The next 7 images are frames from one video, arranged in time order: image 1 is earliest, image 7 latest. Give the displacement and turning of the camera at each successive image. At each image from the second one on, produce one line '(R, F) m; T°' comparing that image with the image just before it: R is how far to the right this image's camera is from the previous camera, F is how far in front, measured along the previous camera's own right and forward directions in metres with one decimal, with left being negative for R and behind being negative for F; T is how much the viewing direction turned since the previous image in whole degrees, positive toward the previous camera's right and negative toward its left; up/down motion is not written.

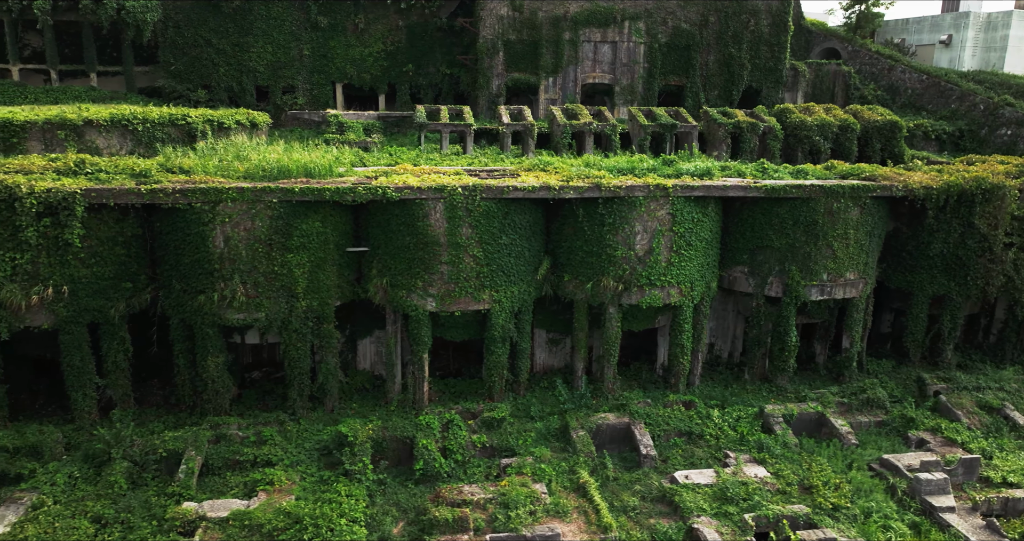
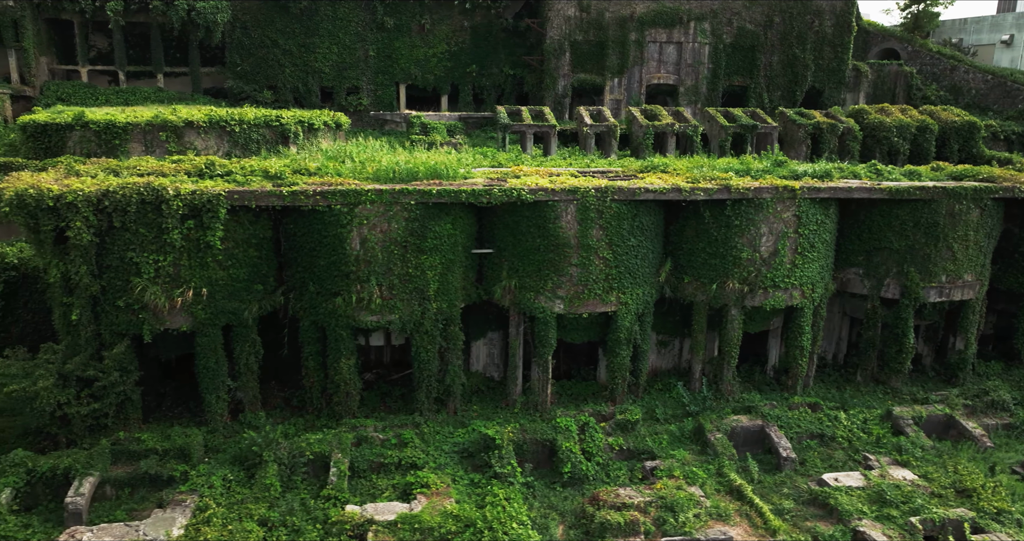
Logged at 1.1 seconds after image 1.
(-2.6, 0.0) m; 0°
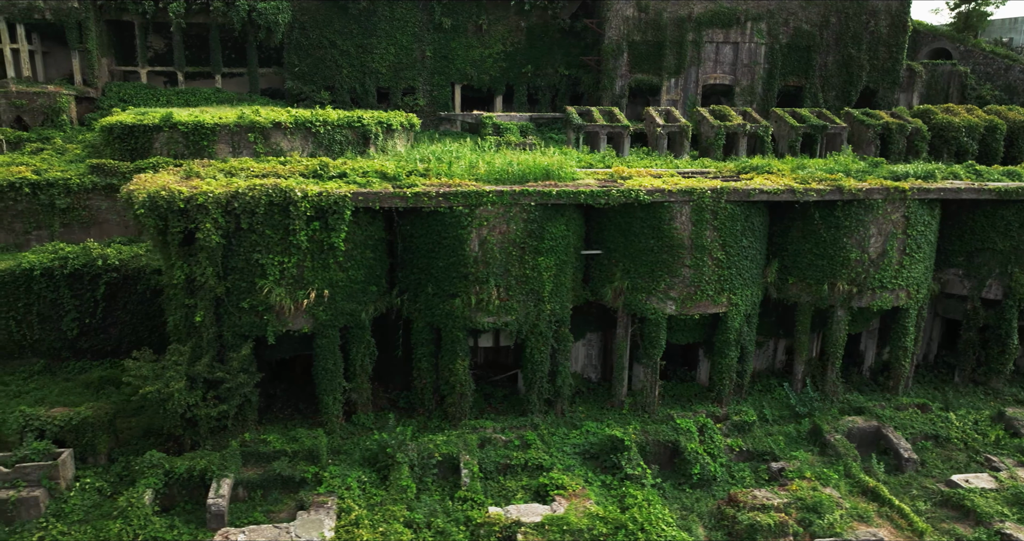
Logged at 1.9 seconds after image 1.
(-2.3, 0.0) m; 0°
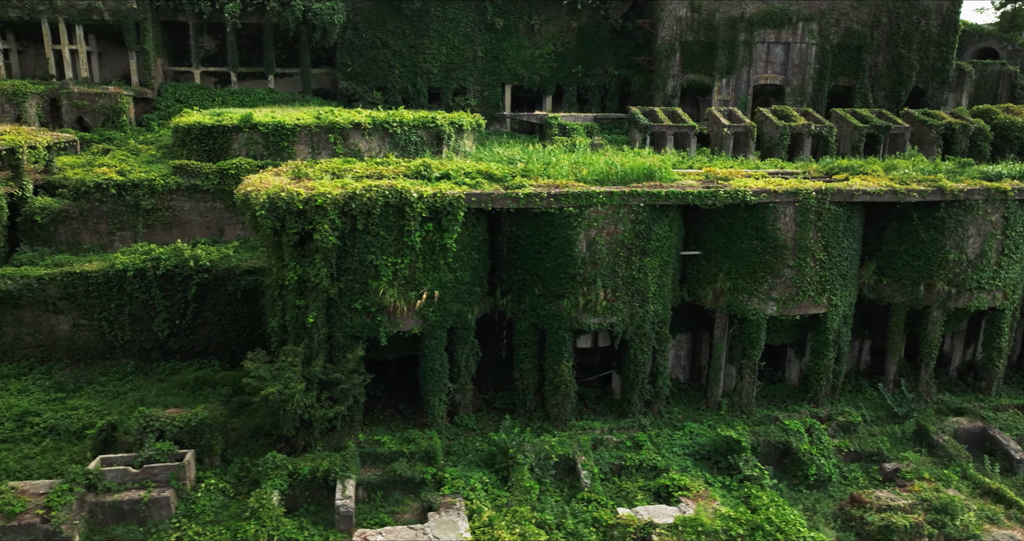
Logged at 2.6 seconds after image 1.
(-2.0, 0.0) m; 0°
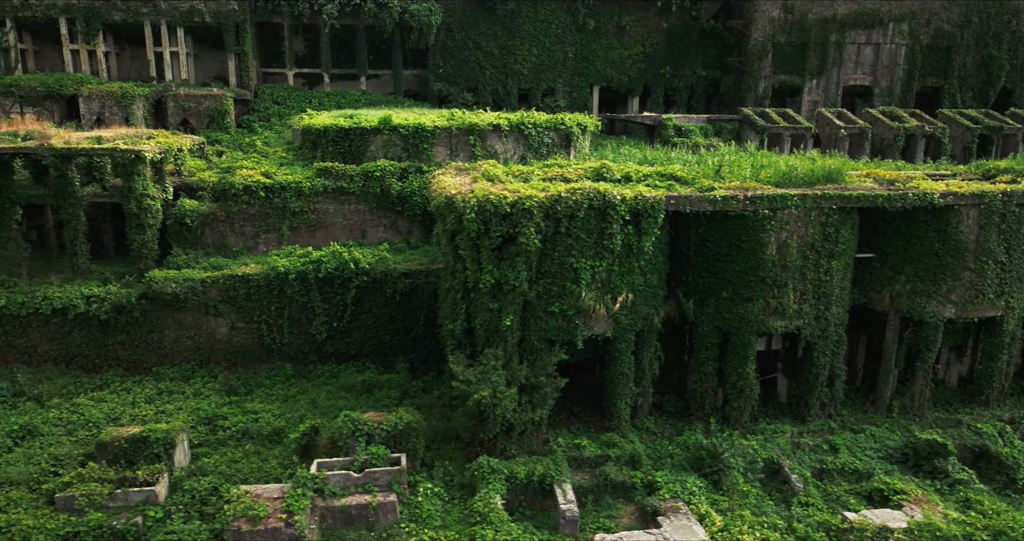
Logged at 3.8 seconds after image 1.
(-3.6, 0.0) m; 0°
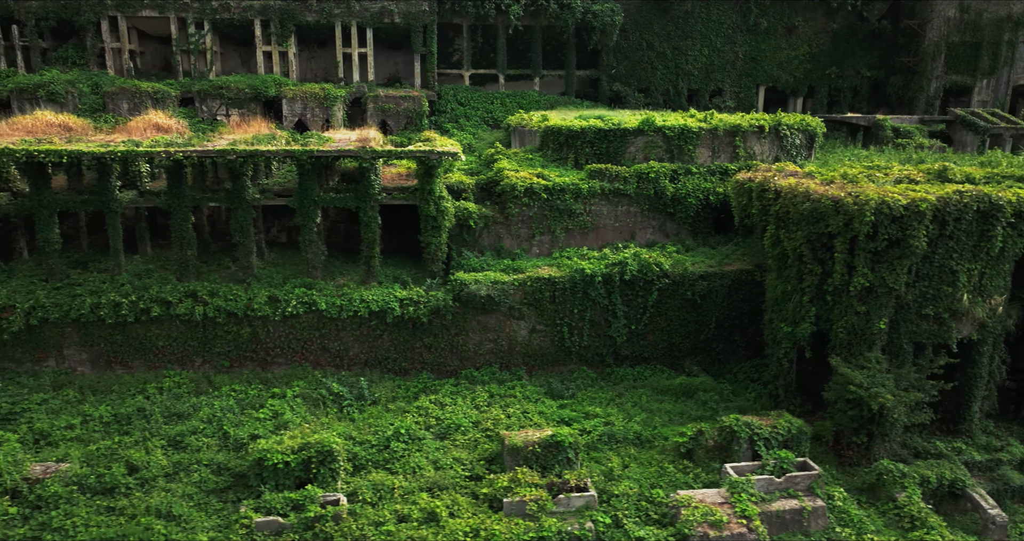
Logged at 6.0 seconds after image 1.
(-6.7, 0.0) m; 0°
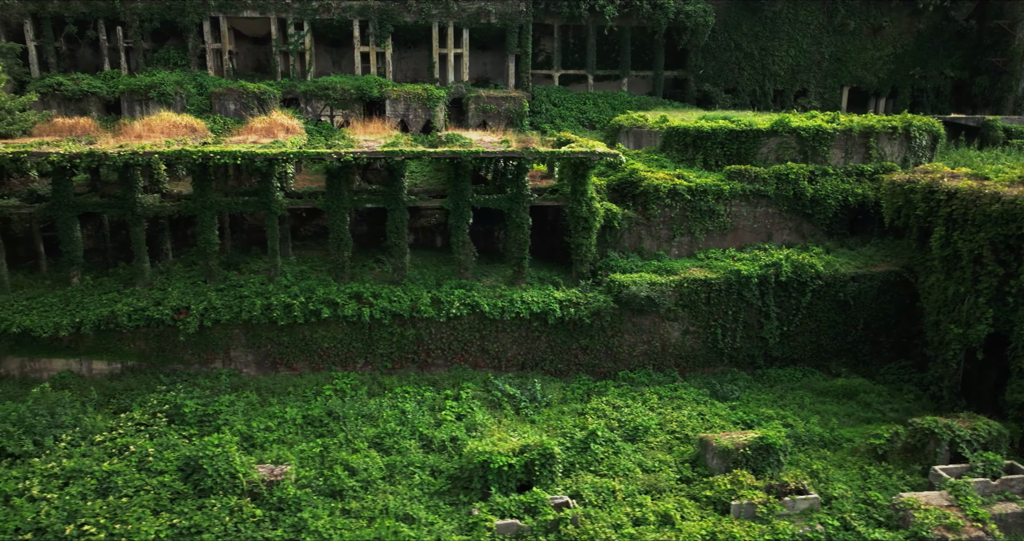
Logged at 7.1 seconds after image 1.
(-3.4, 0.0) m; 0°
